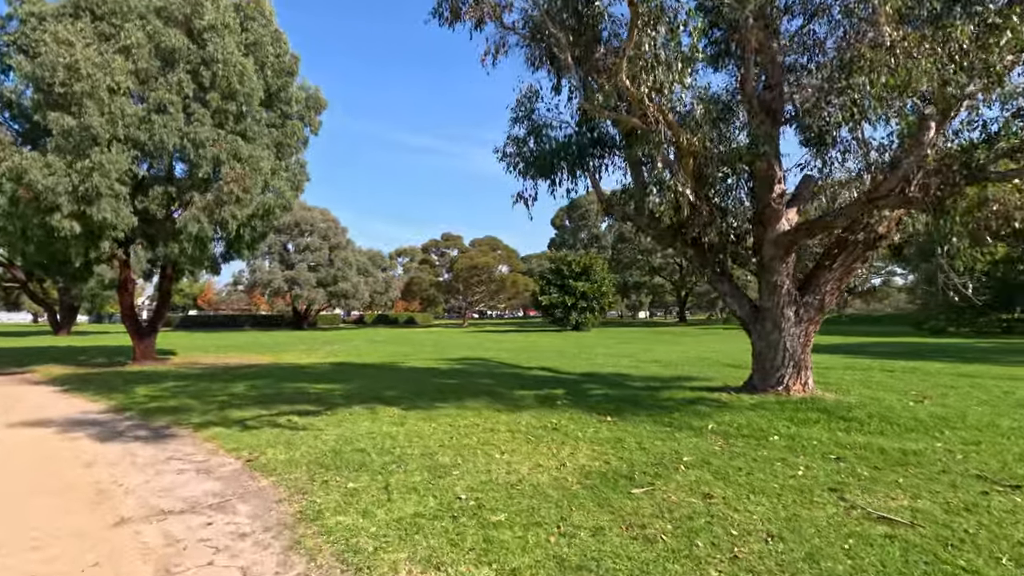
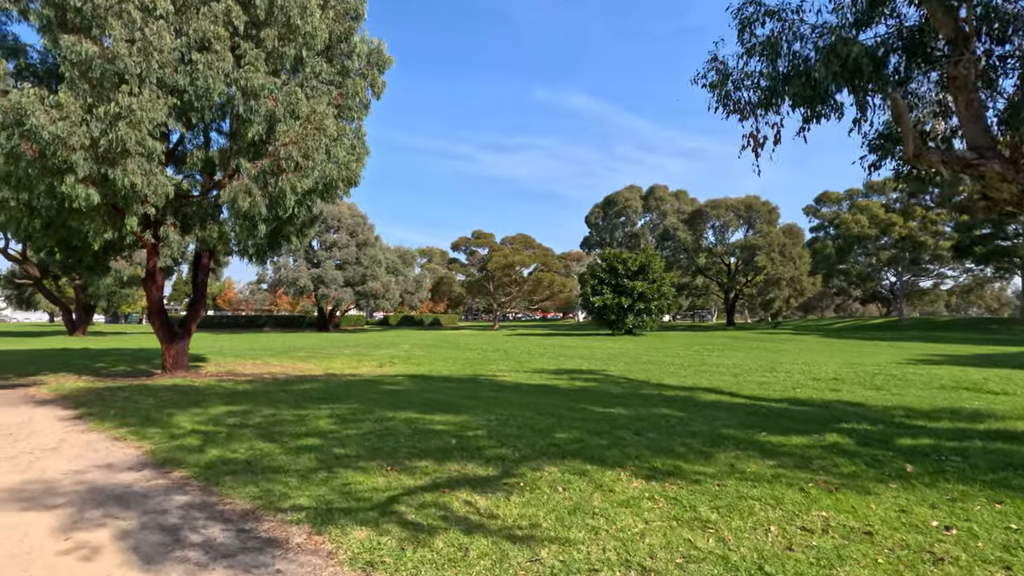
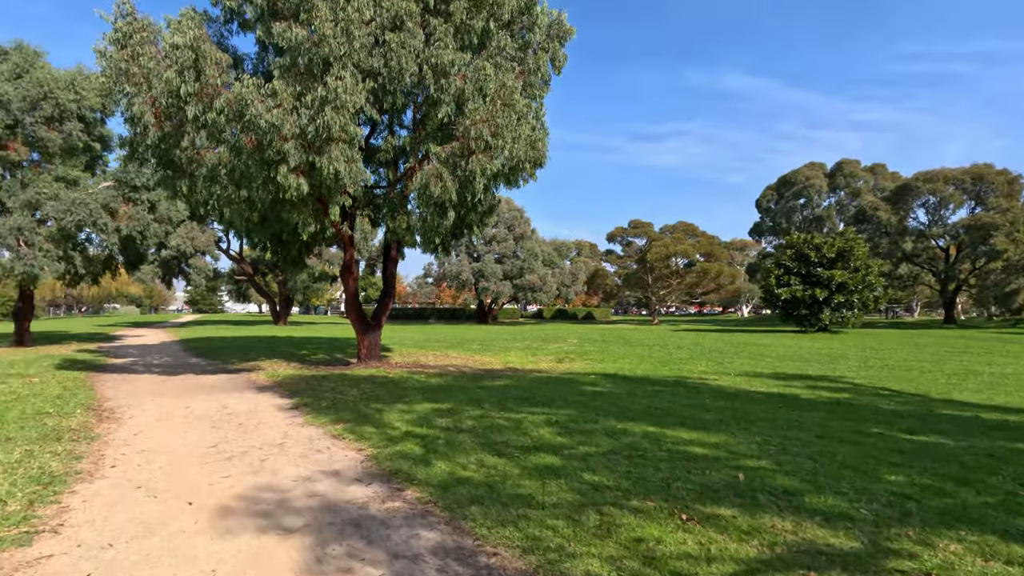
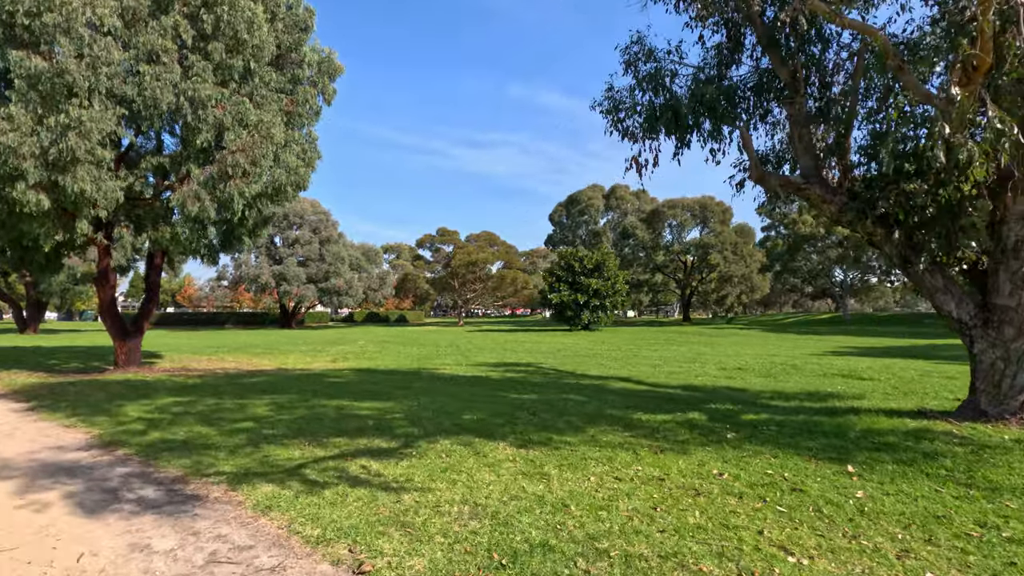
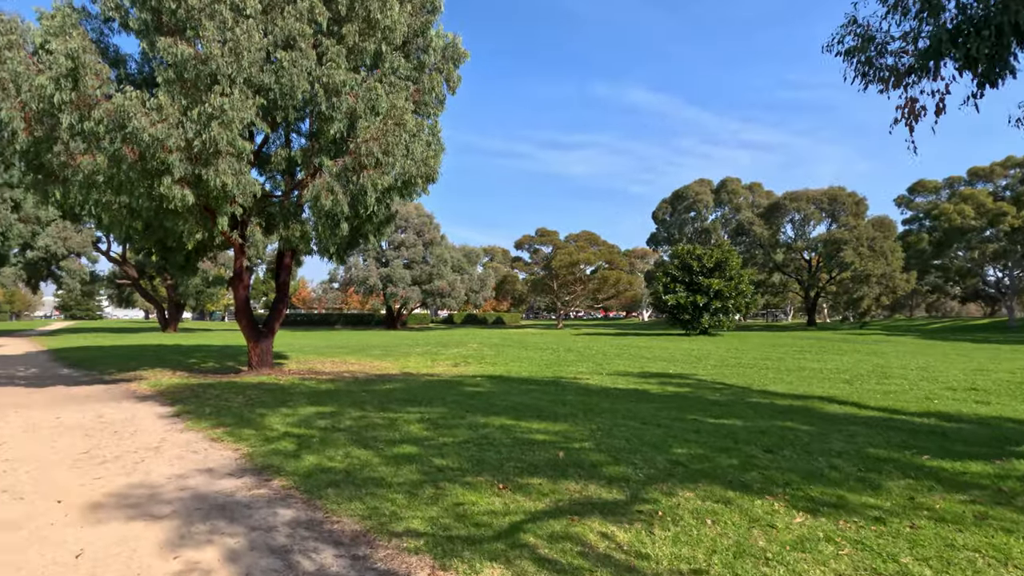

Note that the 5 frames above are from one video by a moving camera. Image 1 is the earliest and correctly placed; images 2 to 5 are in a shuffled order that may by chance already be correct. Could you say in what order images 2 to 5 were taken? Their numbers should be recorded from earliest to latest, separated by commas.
4, 2, 5, 3
